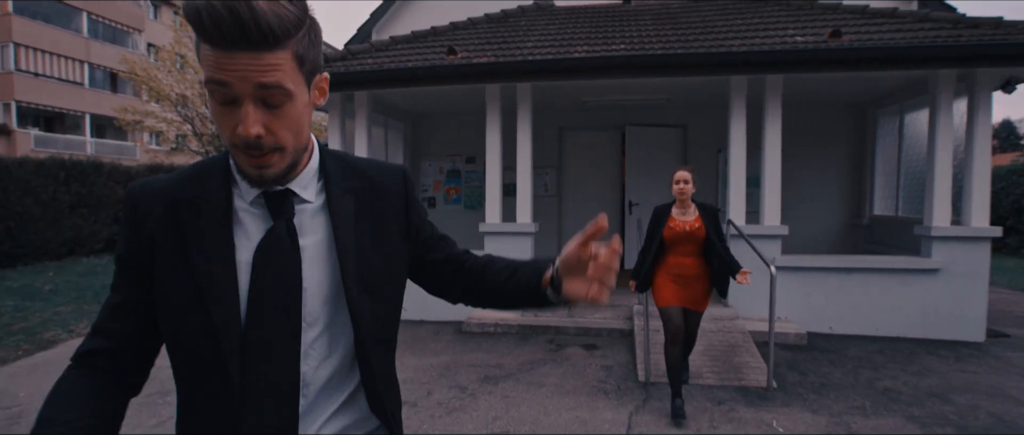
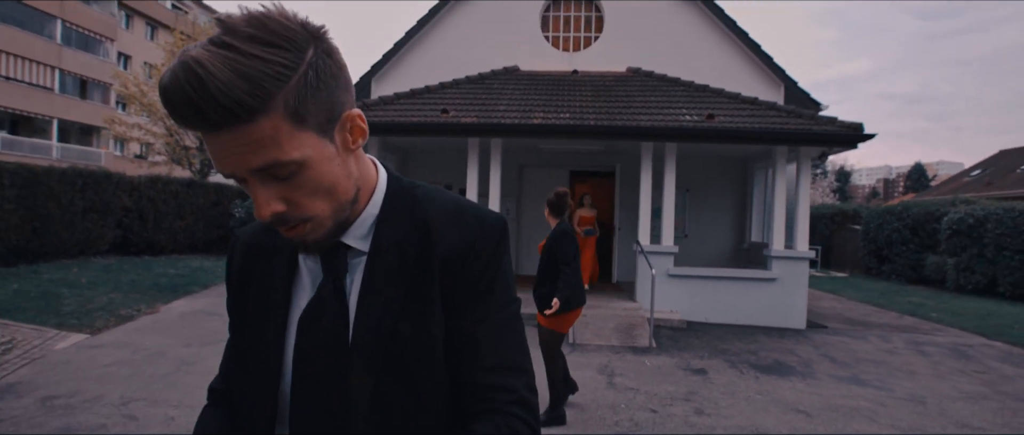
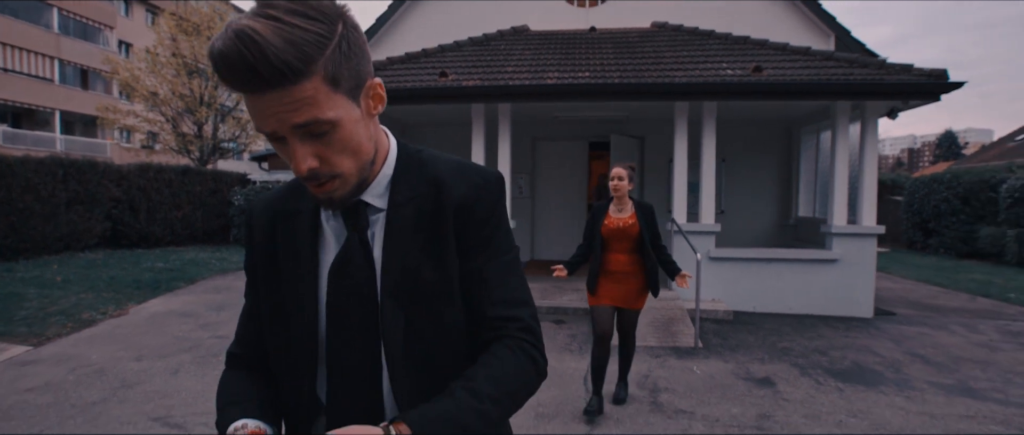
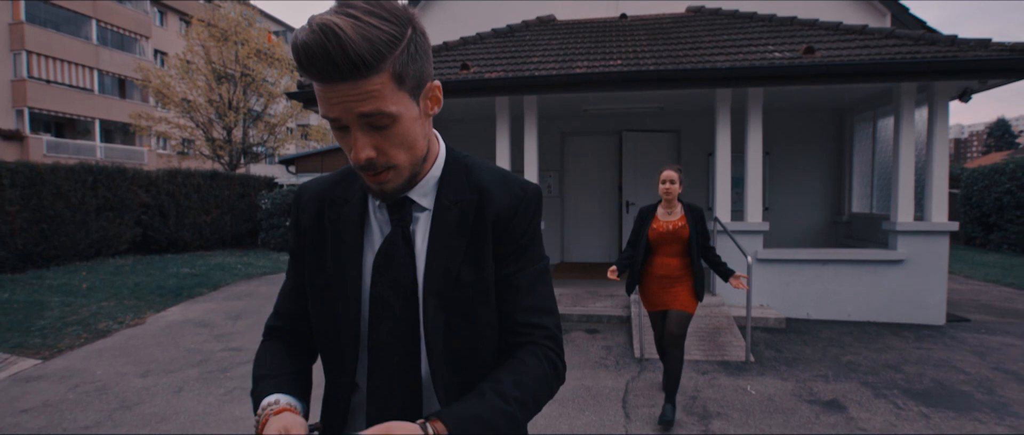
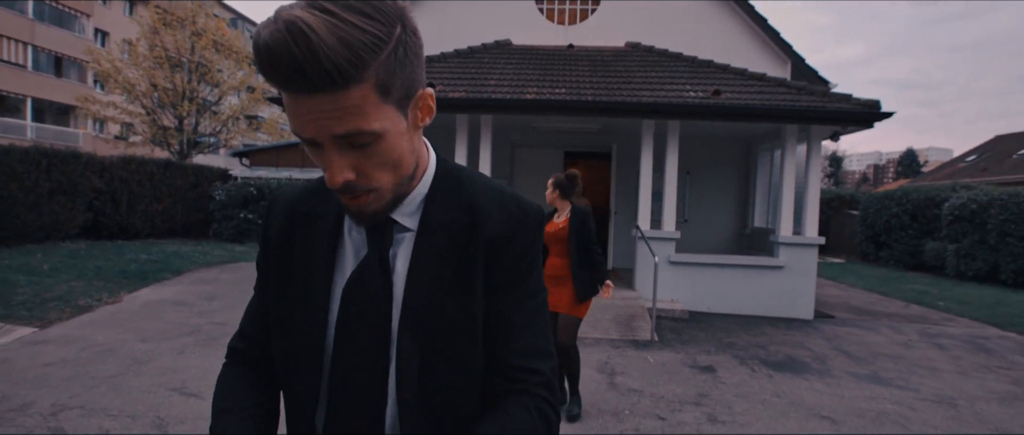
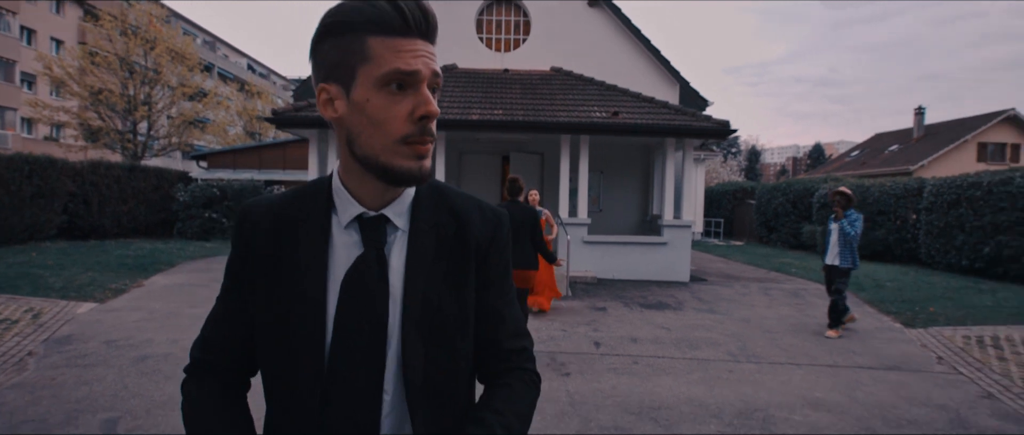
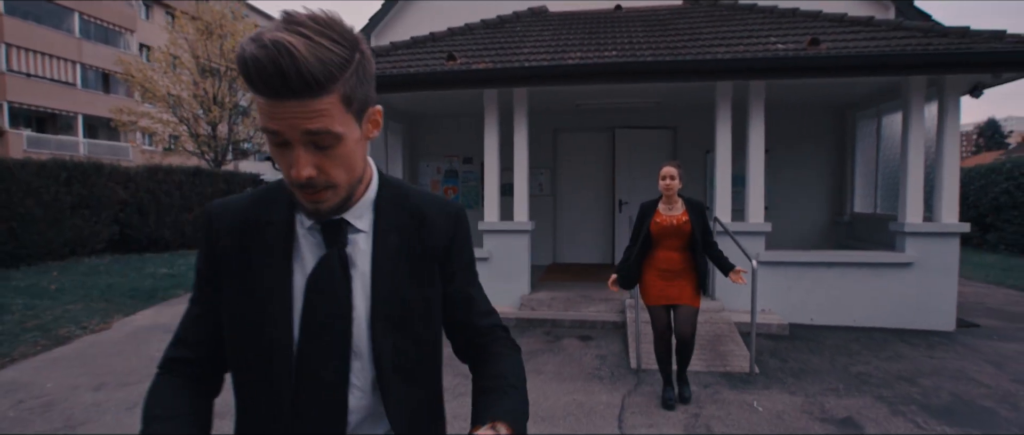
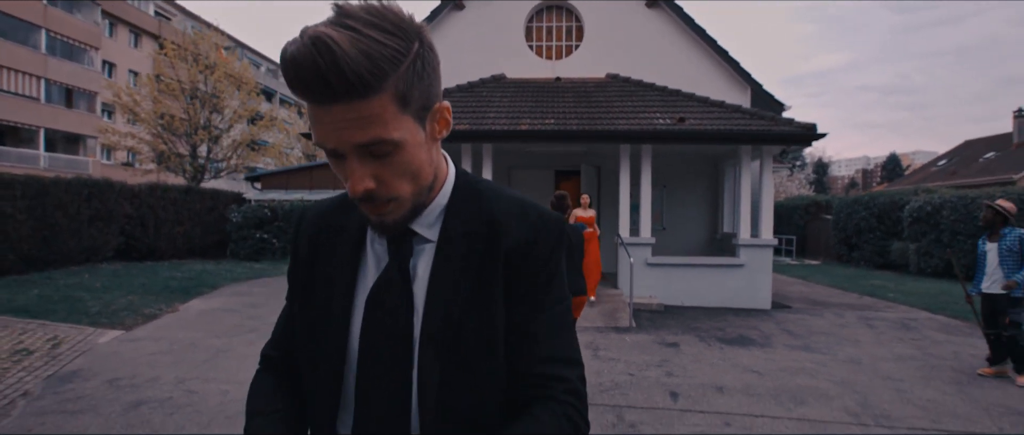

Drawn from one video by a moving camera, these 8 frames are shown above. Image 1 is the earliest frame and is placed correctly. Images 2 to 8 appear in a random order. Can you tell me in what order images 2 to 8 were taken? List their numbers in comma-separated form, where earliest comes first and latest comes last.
7, 4, 3, 5, 2, 8, 6
